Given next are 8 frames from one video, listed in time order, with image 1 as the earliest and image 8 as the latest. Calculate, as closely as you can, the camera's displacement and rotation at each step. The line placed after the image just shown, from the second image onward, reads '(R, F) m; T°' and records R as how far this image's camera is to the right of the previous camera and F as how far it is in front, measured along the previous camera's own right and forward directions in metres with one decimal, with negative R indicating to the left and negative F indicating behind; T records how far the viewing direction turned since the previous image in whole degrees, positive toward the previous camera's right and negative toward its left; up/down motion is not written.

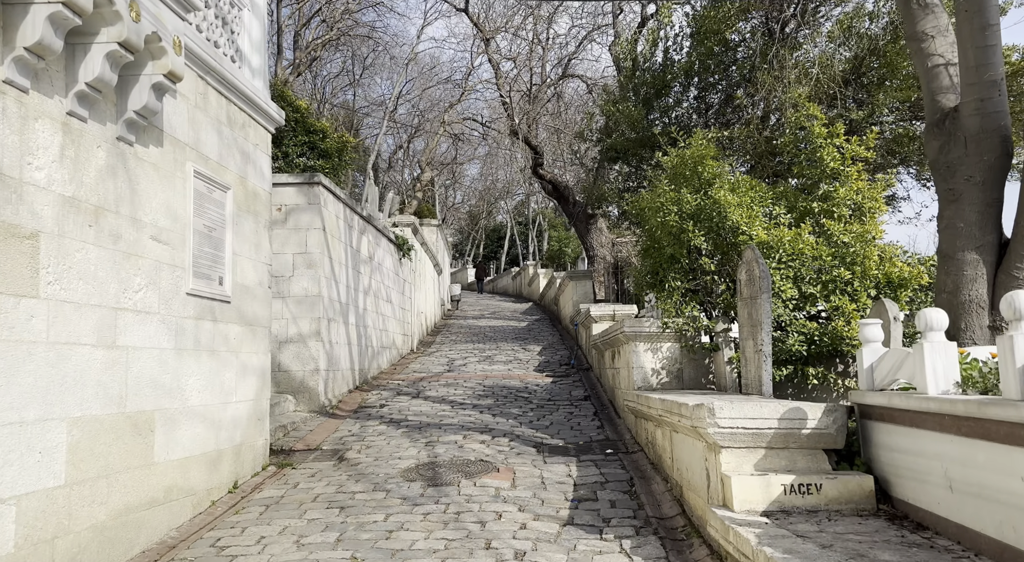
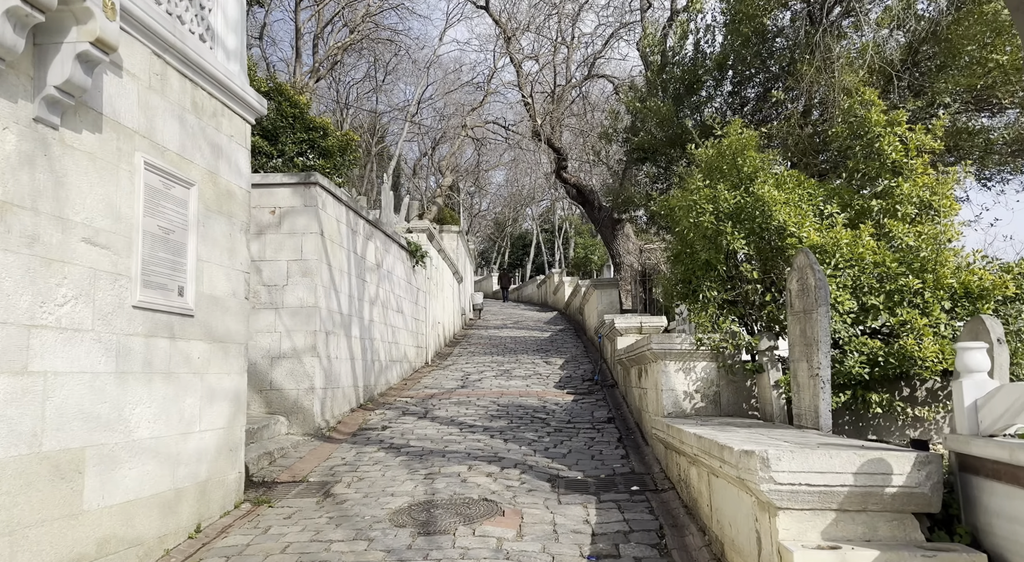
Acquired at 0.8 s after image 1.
(+0.1, +1.0) m; -2°
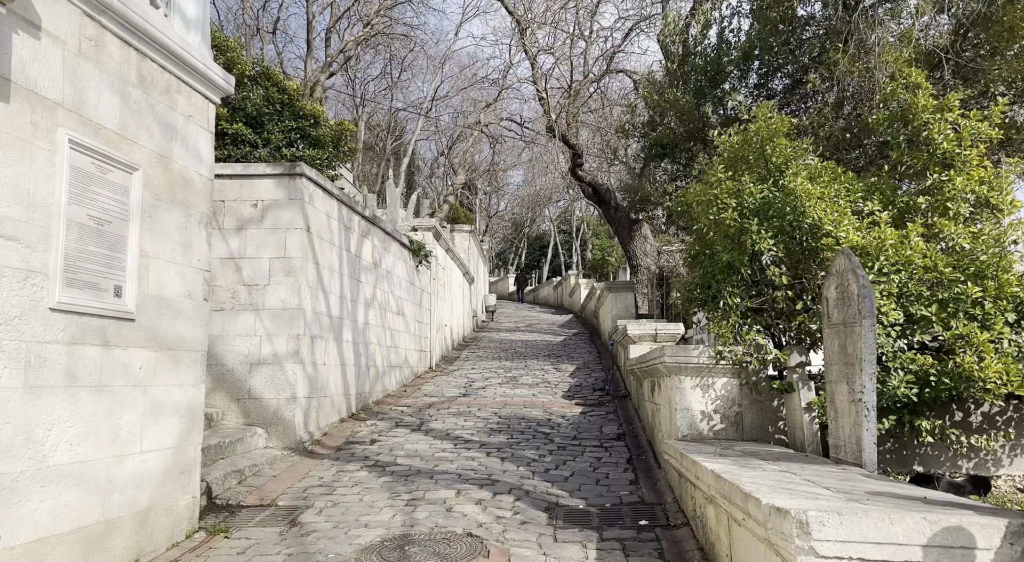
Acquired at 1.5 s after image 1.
(+0.2, +0.9) m; -1°
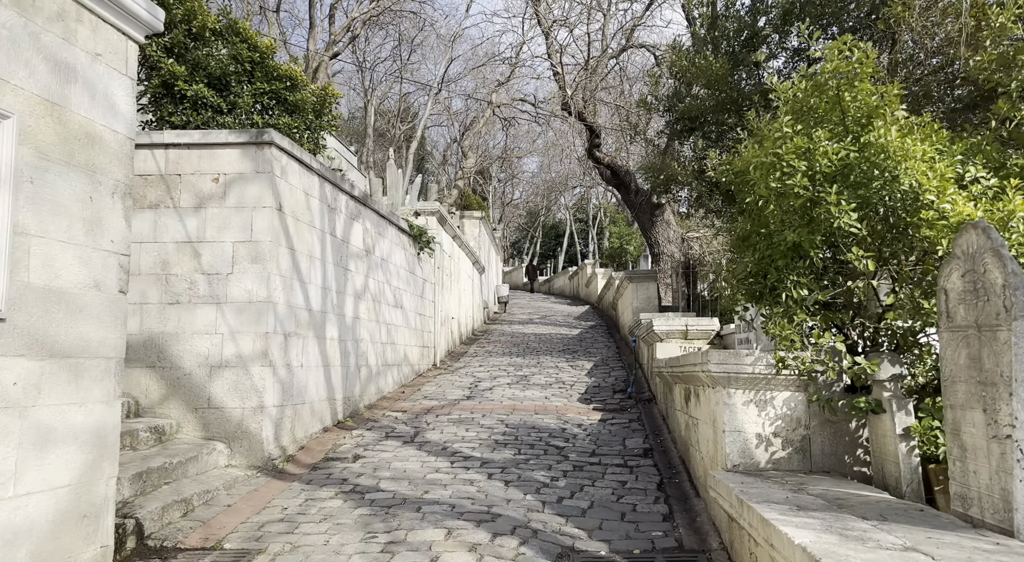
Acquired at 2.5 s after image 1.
(+0.1, +1.4) m; -1°
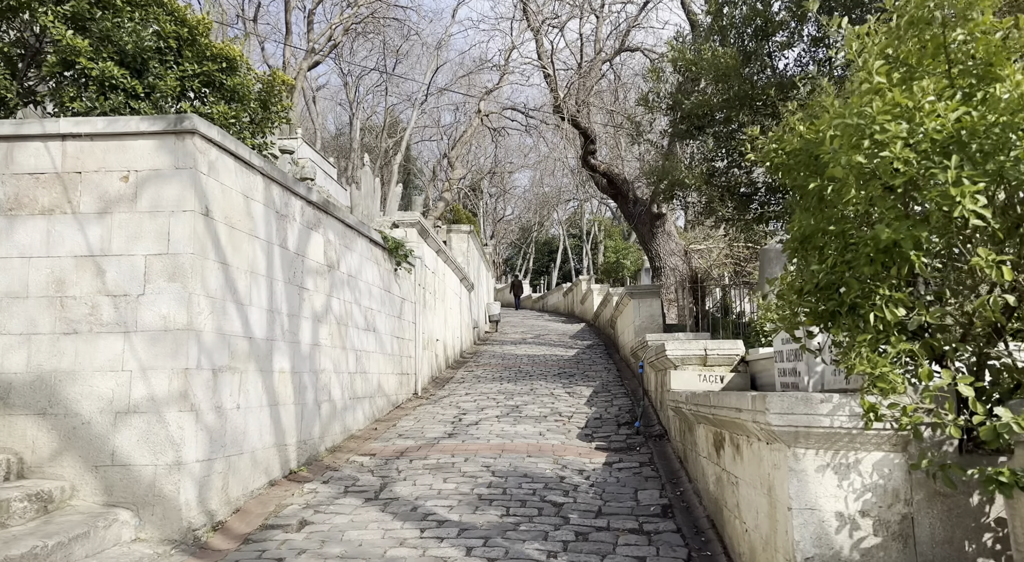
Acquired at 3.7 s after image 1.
(+0.1, +1.5) m; 0°
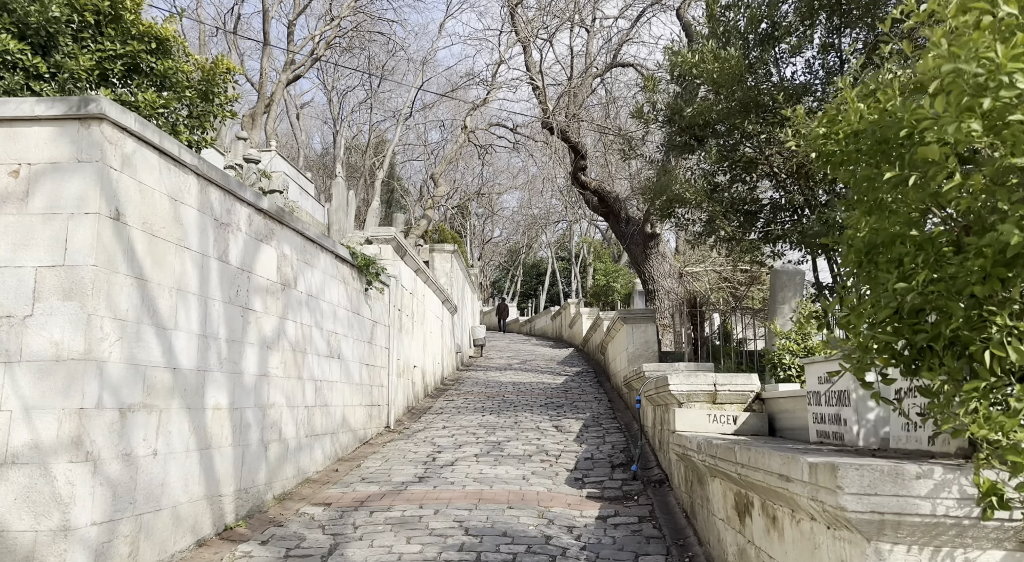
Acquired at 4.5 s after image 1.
(+0.1, +1.1) m; +1°
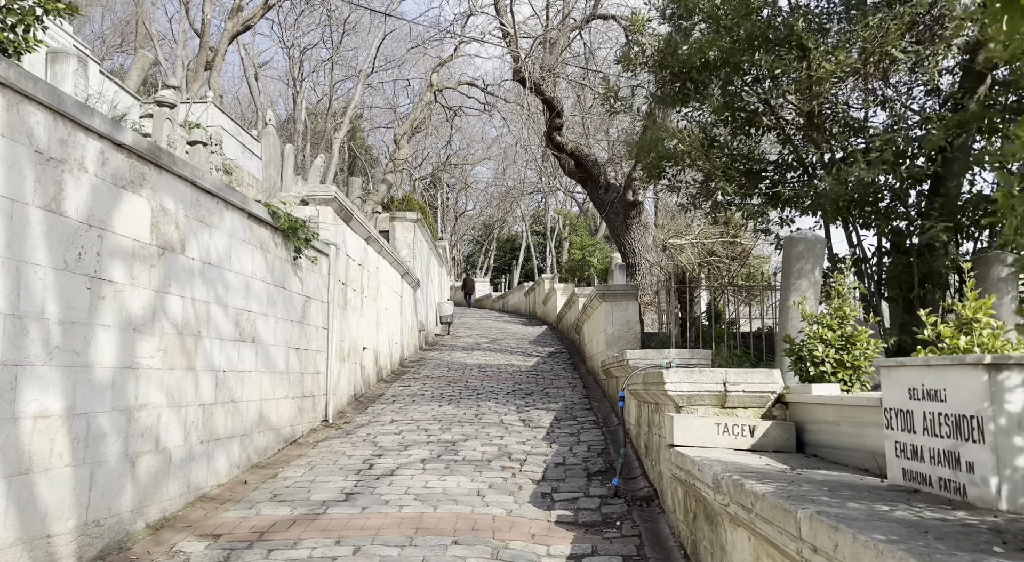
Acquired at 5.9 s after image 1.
(+0.2, +1.8) m; +2°
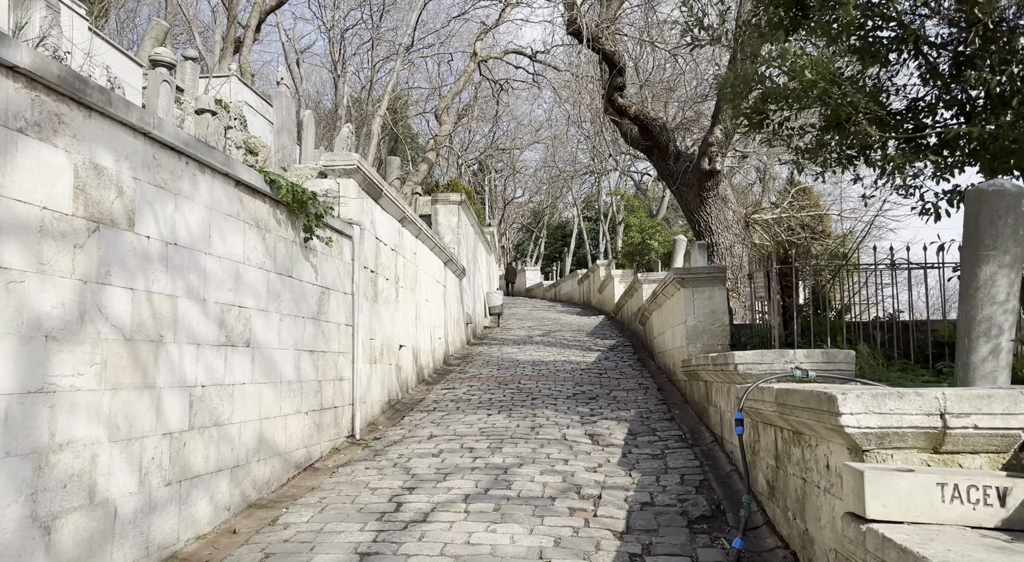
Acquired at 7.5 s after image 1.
(-0.1, +1.9) m; -3°
